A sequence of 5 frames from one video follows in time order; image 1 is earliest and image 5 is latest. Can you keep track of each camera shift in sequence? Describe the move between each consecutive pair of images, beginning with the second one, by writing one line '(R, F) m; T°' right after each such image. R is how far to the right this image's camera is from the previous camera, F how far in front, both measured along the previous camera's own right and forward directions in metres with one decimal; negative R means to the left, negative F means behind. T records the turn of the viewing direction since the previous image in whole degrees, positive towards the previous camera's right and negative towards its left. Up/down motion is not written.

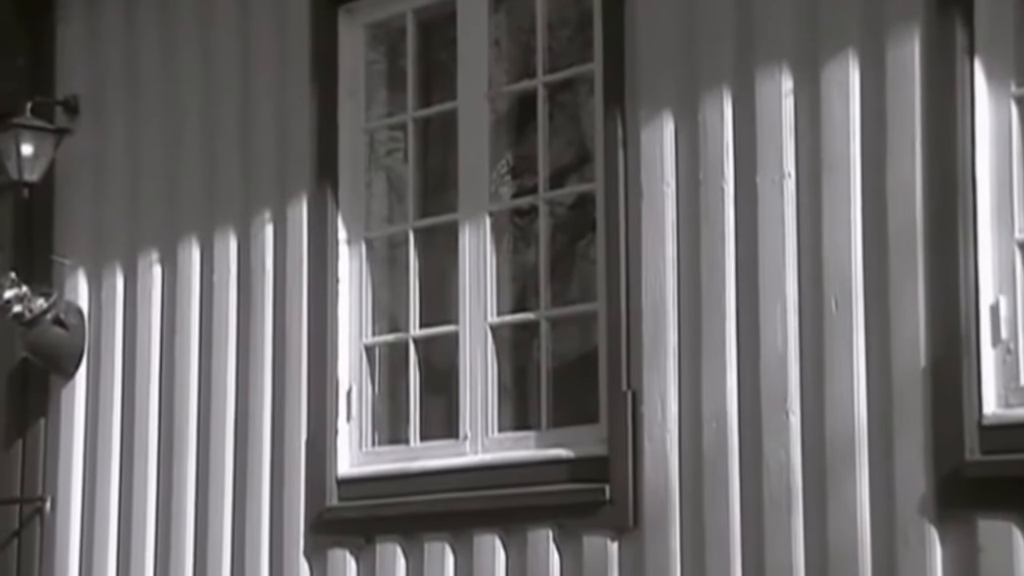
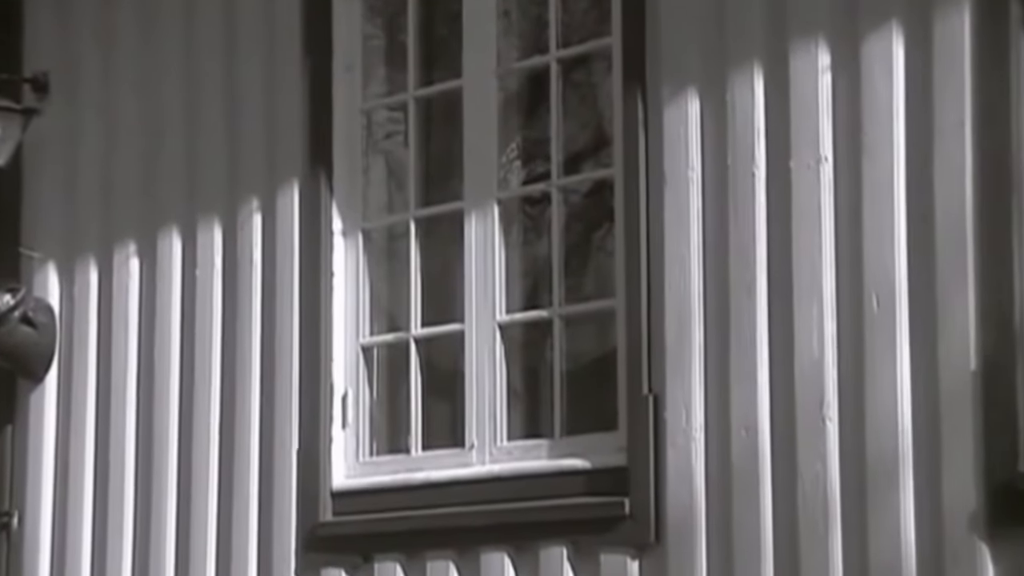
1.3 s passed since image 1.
(0.0, +0.5) m; -1°
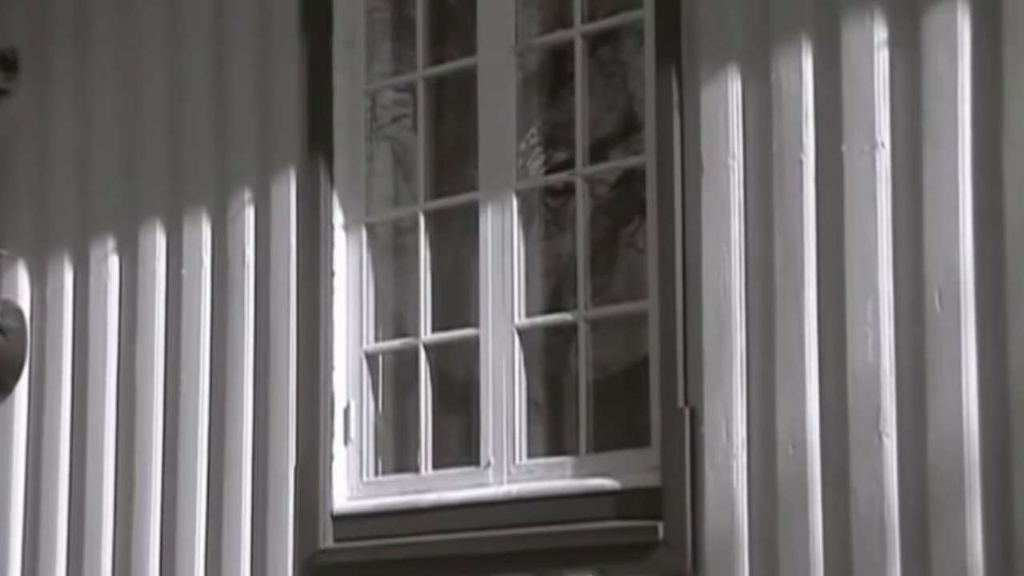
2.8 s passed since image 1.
(0.0, +0.6) m; -1°
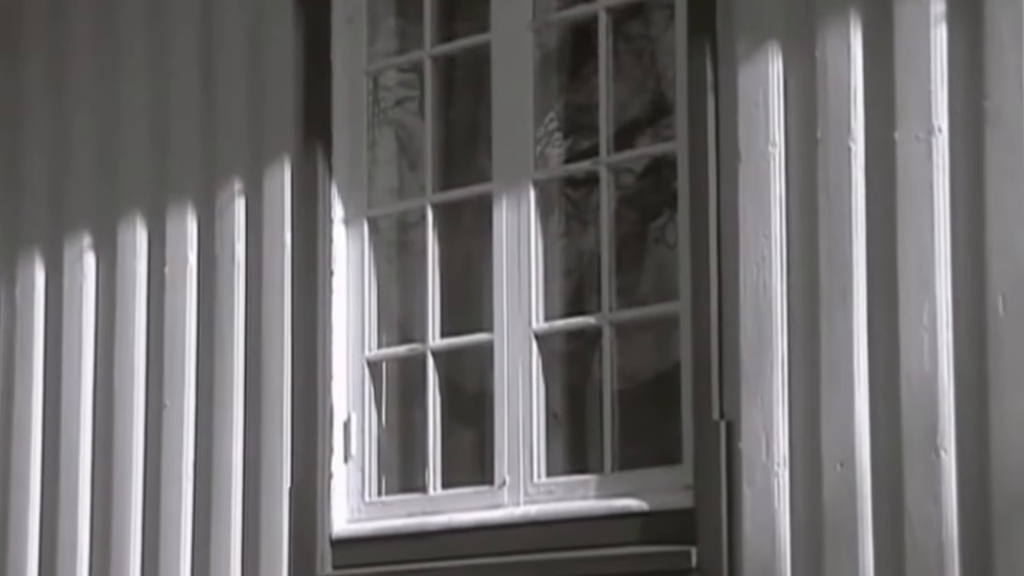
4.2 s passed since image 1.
(0.0, +0.5) m; -1°
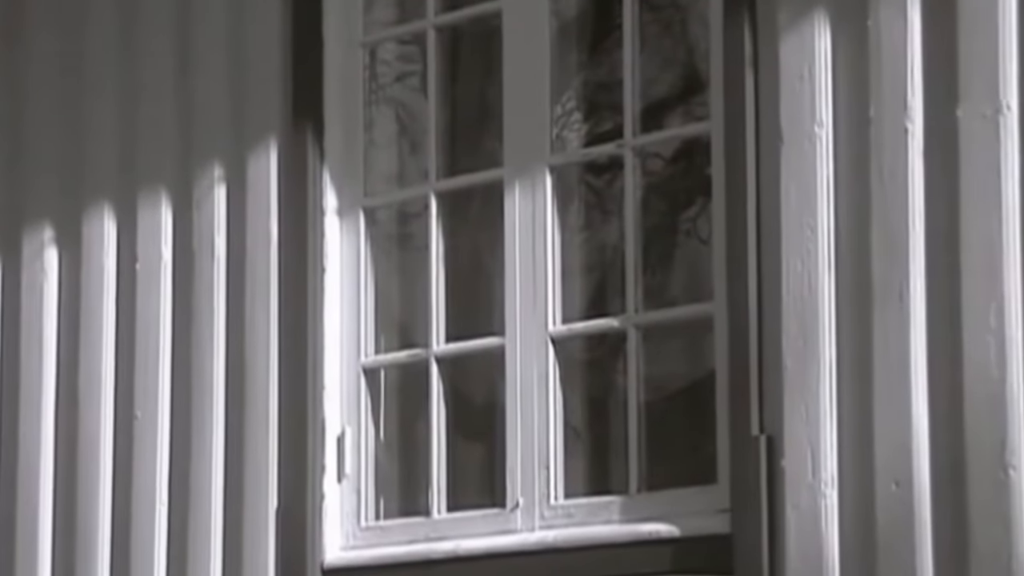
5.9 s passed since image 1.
(0.0, +0.5) m; -1°
